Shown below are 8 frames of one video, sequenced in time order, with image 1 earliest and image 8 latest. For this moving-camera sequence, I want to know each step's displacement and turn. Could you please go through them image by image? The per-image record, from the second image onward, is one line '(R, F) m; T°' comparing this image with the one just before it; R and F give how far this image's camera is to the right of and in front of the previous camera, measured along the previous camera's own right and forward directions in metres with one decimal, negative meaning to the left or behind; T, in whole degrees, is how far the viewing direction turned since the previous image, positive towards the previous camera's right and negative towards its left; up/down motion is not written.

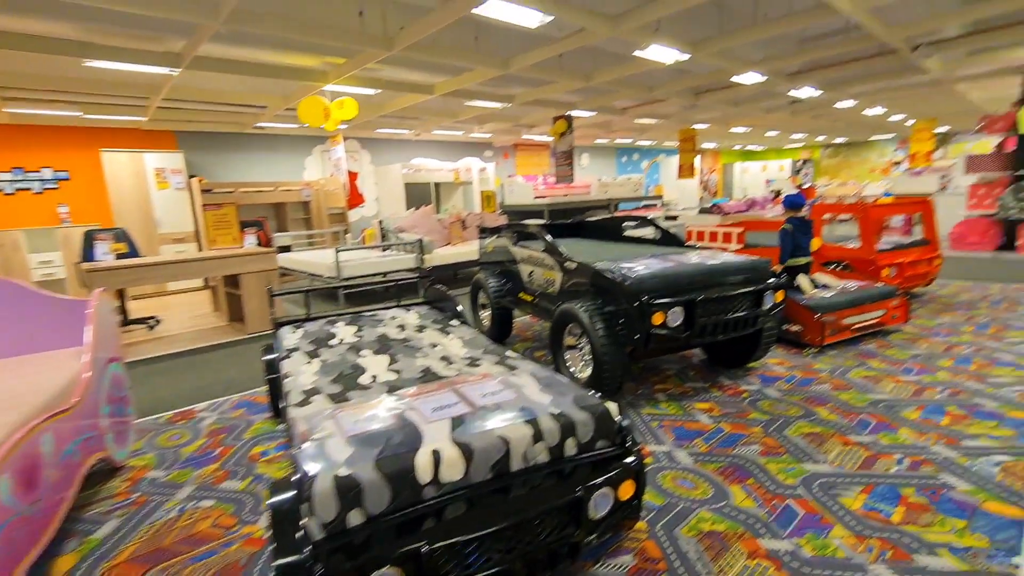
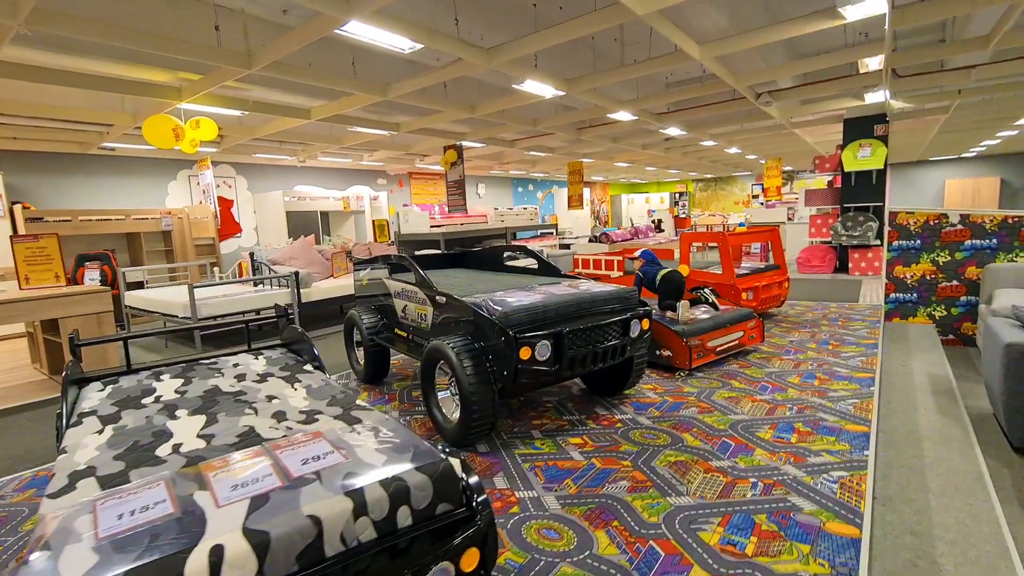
(+0.2, +0.2) m; +11°
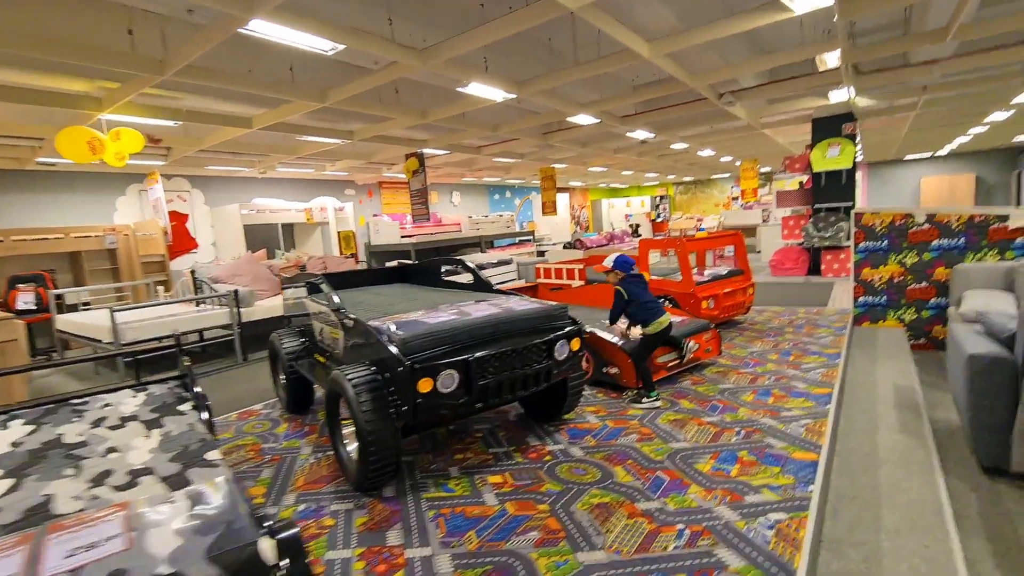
(+0.4, +0.3) m; +1°
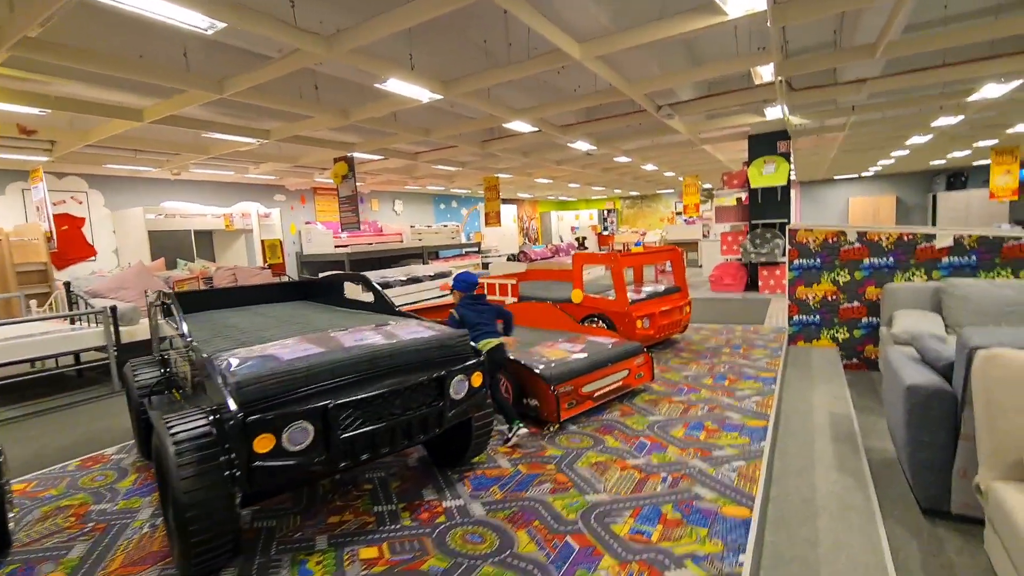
(+0.3, +0.4) m; +5°
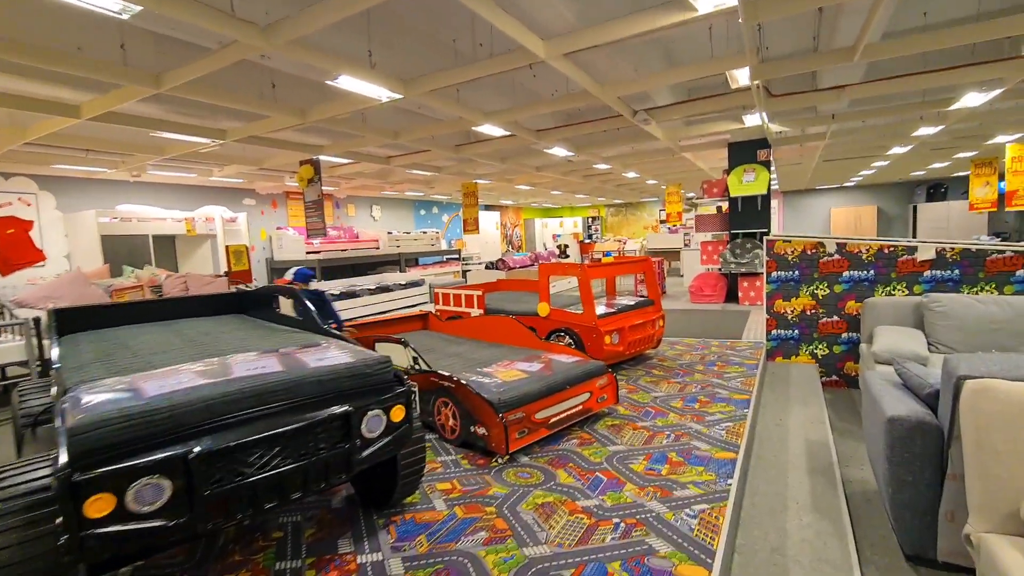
(+0.2, +0.3) m; +1°
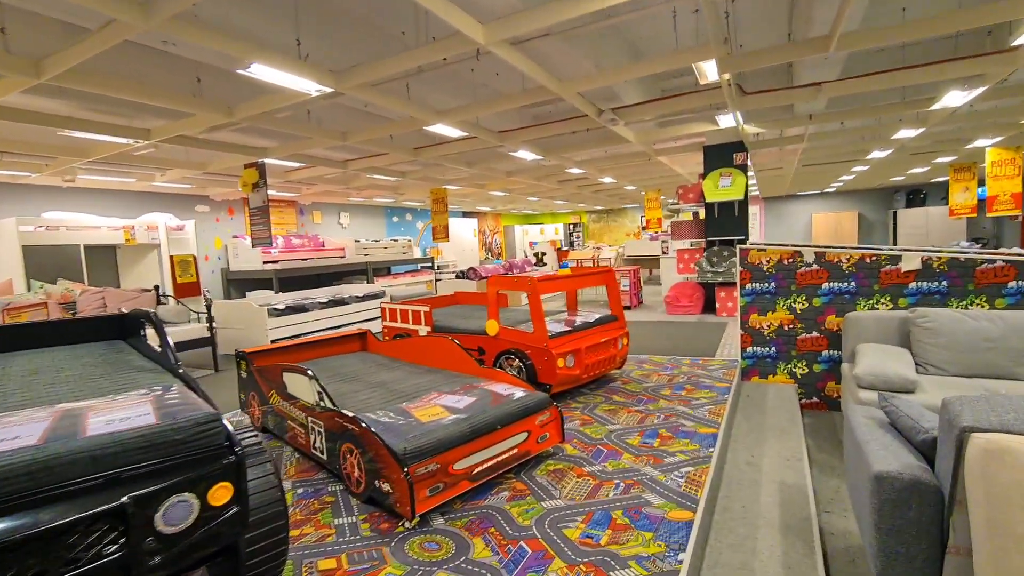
(+0.4, +0.5) m; +1°
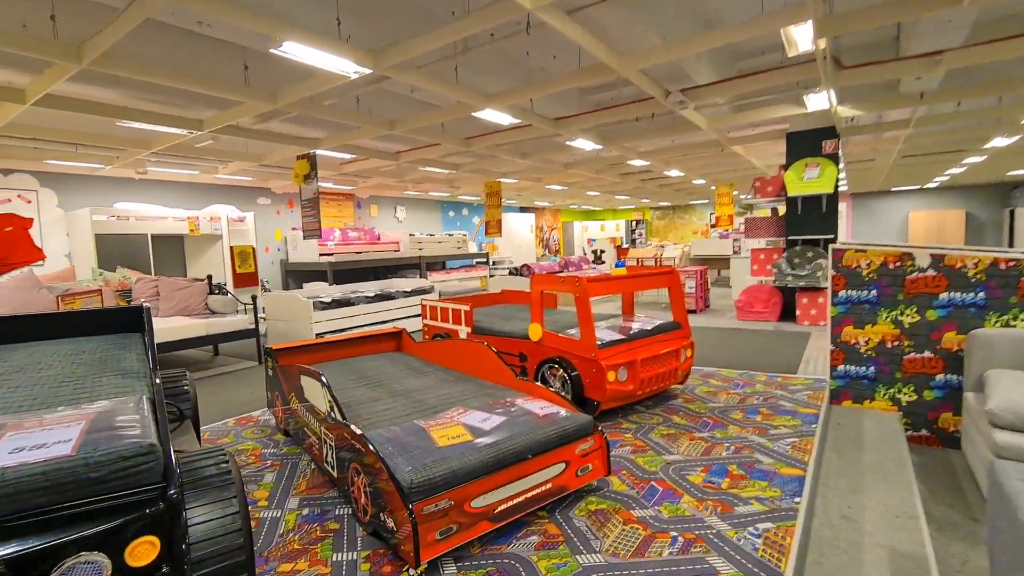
(+0.1, +0.4) m; -7°
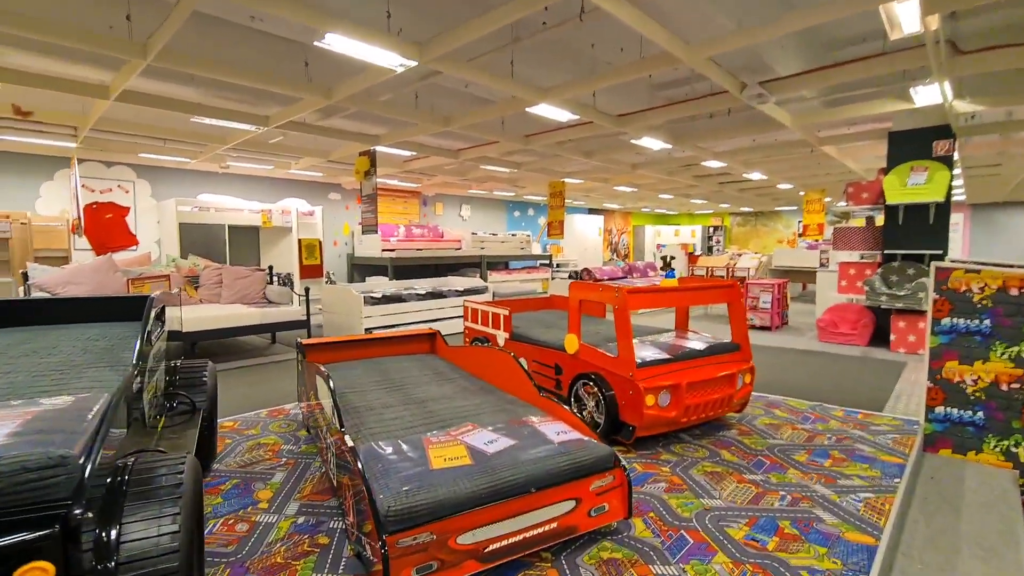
(+0.2, +0.3) m; -8°
